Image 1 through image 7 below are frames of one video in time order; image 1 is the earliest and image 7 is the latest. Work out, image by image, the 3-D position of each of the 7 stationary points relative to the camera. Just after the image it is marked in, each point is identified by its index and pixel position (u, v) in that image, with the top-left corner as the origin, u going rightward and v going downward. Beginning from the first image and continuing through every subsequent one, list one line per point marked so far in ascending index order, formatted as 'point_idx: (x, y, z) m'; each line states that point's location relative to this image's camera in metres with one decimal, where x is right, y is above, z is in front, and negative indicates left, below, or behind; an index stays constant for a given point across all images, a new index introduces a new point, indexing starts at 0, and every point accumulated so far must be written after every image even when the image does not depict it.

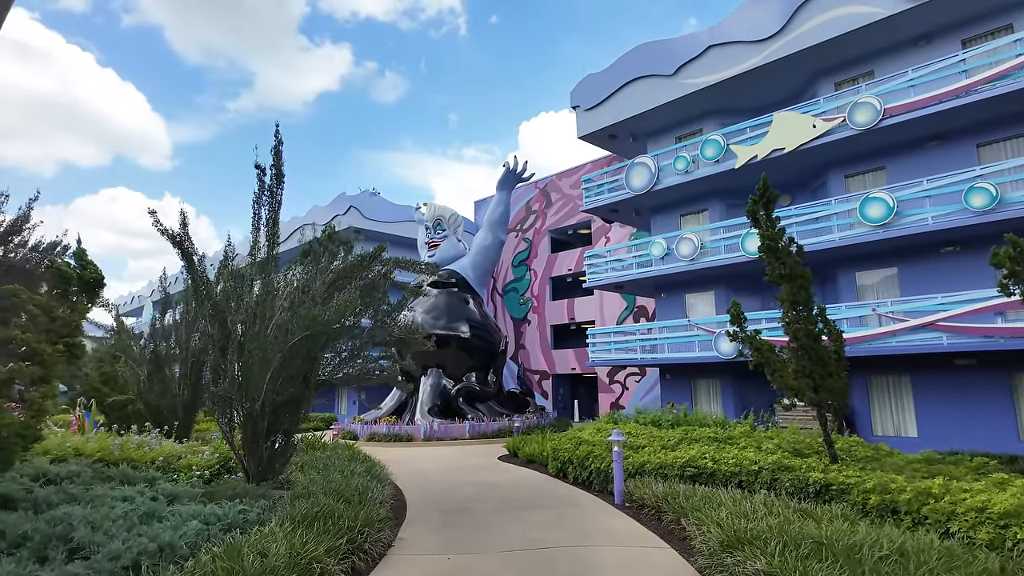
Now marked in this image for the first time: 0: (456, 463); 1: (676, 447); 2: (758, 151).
0: (-1.5, -4.5, +15.1) m
1: (+3.0, -3.0, +10.9) m
2: (+6.9, +3.8, +16.1) m
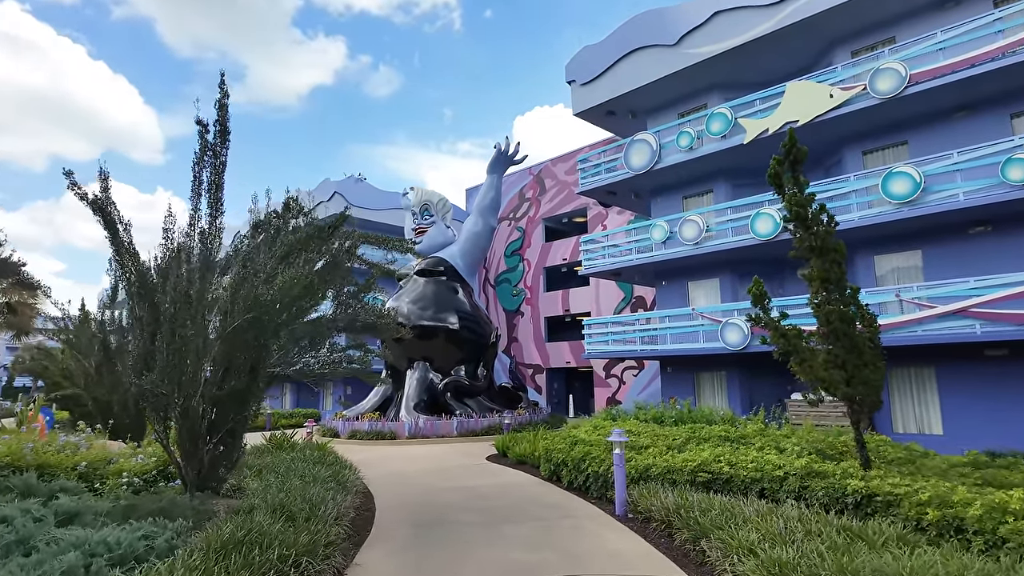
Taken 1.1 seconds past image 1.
0: (-1.8, -4.2, +13.8) m
1: (+2.8, -2.7, +9.7) m
2: (+6.6, +4.2, +14.9) m
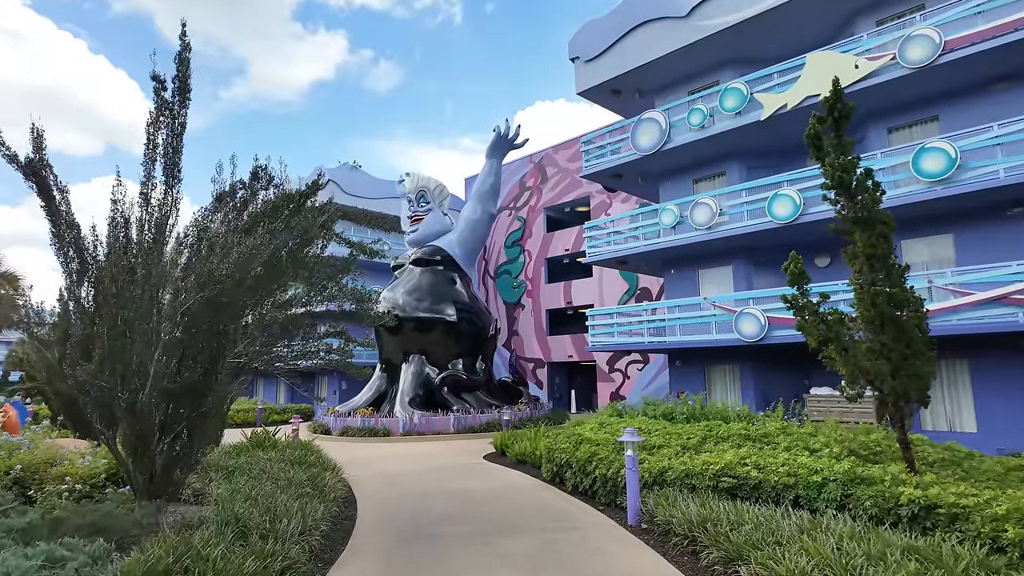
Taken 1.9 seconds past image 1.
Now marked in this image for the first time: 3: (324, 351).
0: (-1.8, -3.9, +12.8) m
1: (+2.8, -2.4, +8.7) m
2: (+6.6, +4.5, +13.8) m
3: (-2.5, -0.9, +7.9) m
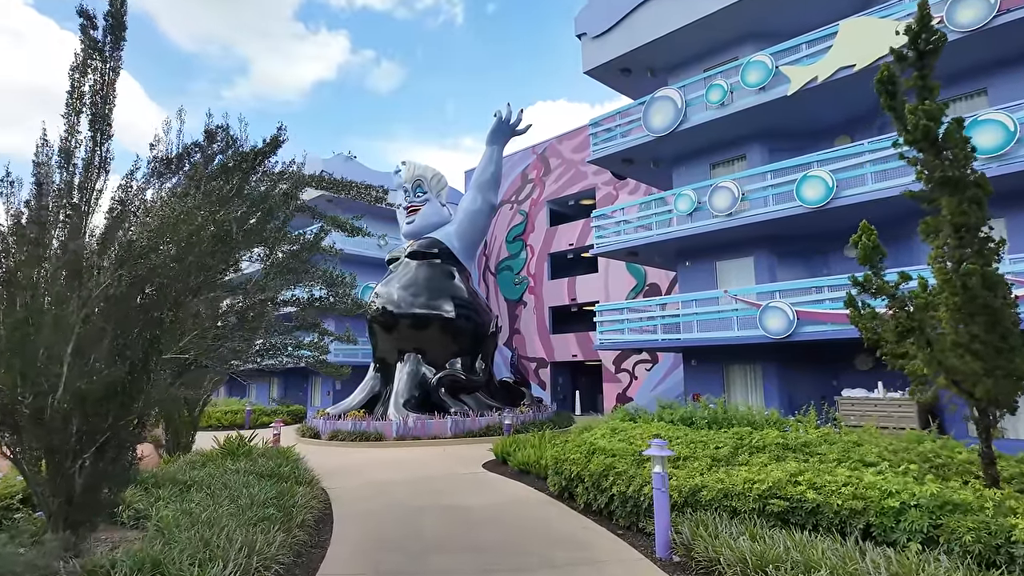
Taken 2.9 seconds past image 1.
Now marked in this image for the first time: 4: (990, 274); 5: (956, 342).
0: (-1.7, -3.7, +11.6) m
1: (+2.8, -2.2, +7.4) m
2: (+6.6, +4.7, +12.6) m
3: (-2.5, -0.7, +6.6) m
4: (+4.3, +0.1, +5.2) m
5: (+4.1, -0.5, +5.3) m
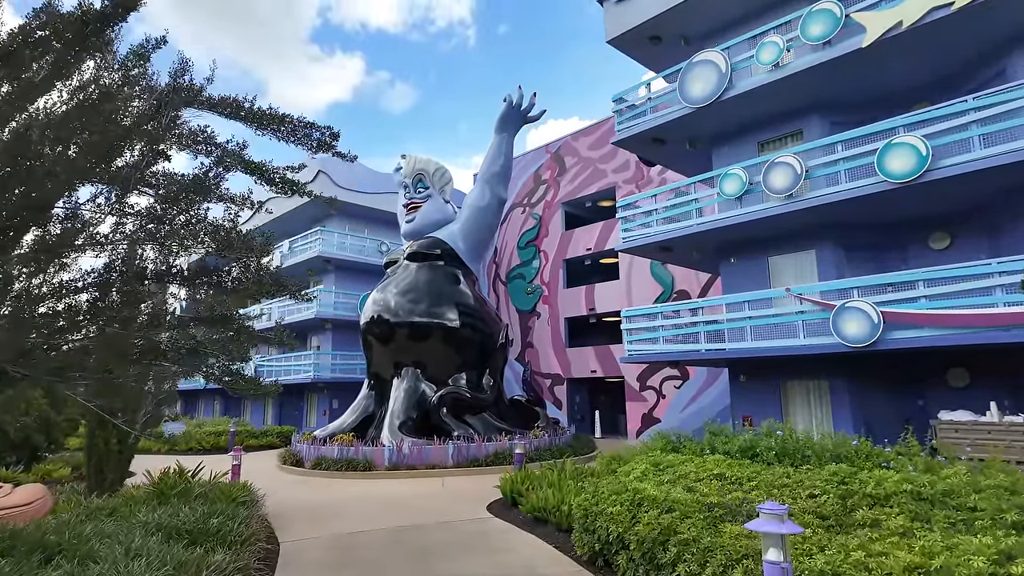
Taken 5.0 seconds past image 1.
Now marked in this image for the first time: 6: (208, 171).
0: (-1.6, -3.6, +9.1) m
1: (+2.9, -2.0, +4.9) m
2: (+6.8, +4.7, +10.2) m
3: (-2.4, -0.4, +4.2) m
4: (+4.4, +0.4, +2.8) m
5: (+4.2, -0.2, +2.8) m
6: (-2.3, +0.9, +4.8) m
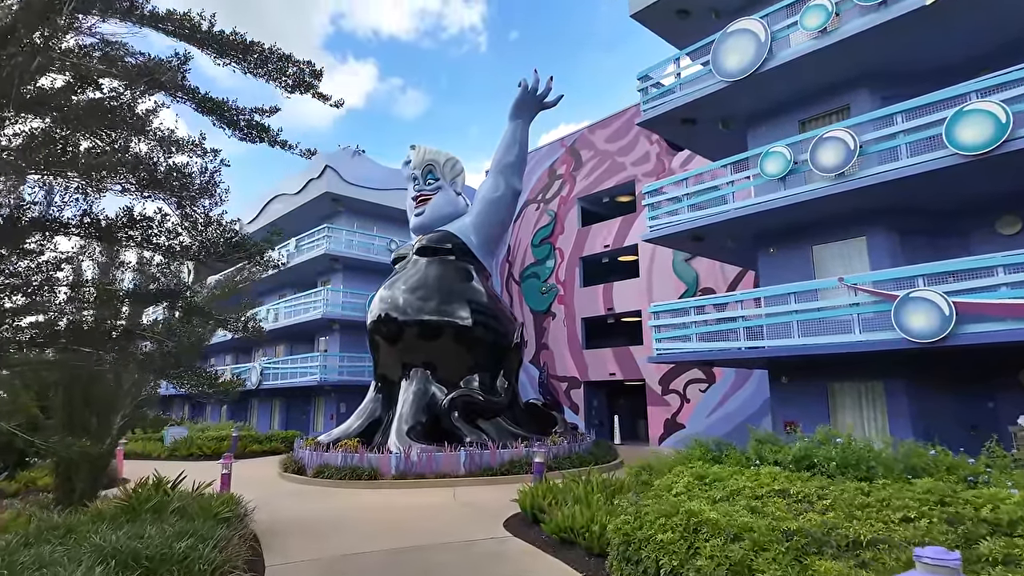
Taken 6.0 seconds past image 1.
0: (-1.3, -3.4, +8.0) m
1: (+3.1, -1.8, +3.8) m
2: (+7.1, +4.9, +9.0) m
3: (-2.2, -0.2, +3.2) m
4: (+4.5, +0.6, +1.6) m
5: (+4.3, 0.0, +1.7) m
6: (-2.1, +1.1, +3.7) m
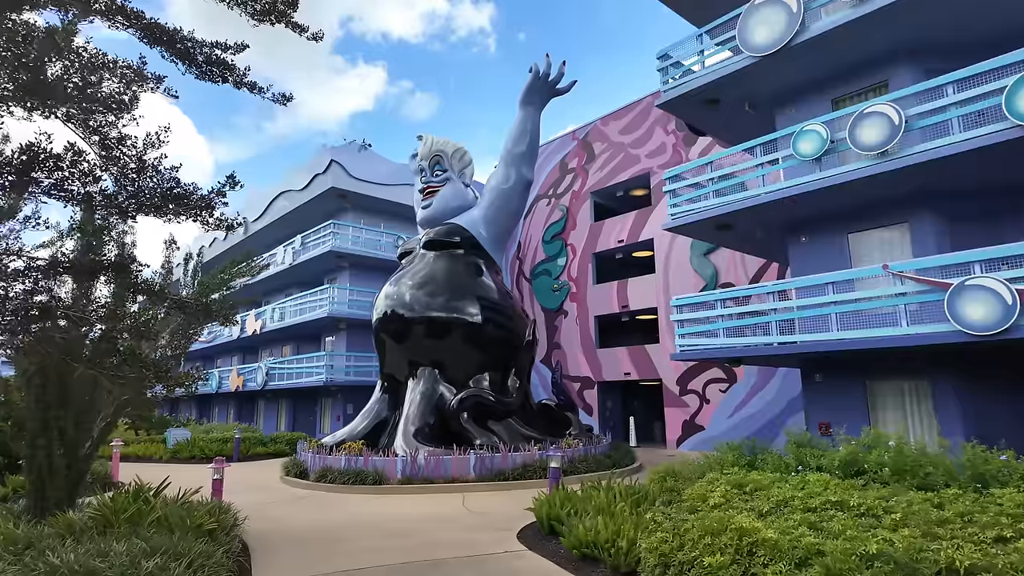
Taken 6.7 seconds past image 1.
0: (-1.1, -3.3, +7.3) m
1: (+3.2, -1.6, +3.0) m
2: (+7.3, +5.1, +8.1) m
3: (-2.1, -0.1, +2.5) m
4: (+4.6, +0.8, +0.8) m
5: (+4.4, +0.2, +0.9) m
6: (-2.0, +1.2, +3.0) m
